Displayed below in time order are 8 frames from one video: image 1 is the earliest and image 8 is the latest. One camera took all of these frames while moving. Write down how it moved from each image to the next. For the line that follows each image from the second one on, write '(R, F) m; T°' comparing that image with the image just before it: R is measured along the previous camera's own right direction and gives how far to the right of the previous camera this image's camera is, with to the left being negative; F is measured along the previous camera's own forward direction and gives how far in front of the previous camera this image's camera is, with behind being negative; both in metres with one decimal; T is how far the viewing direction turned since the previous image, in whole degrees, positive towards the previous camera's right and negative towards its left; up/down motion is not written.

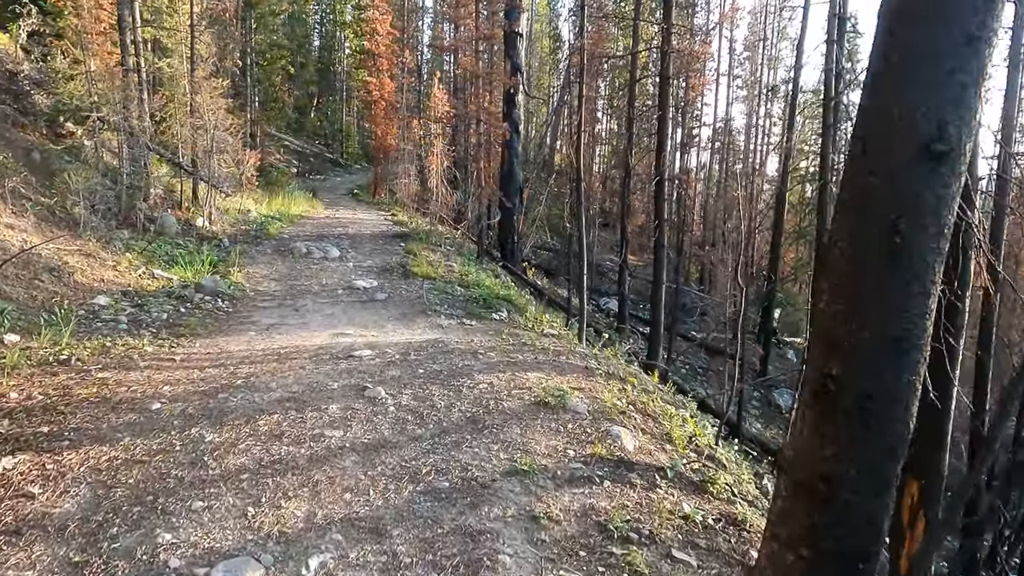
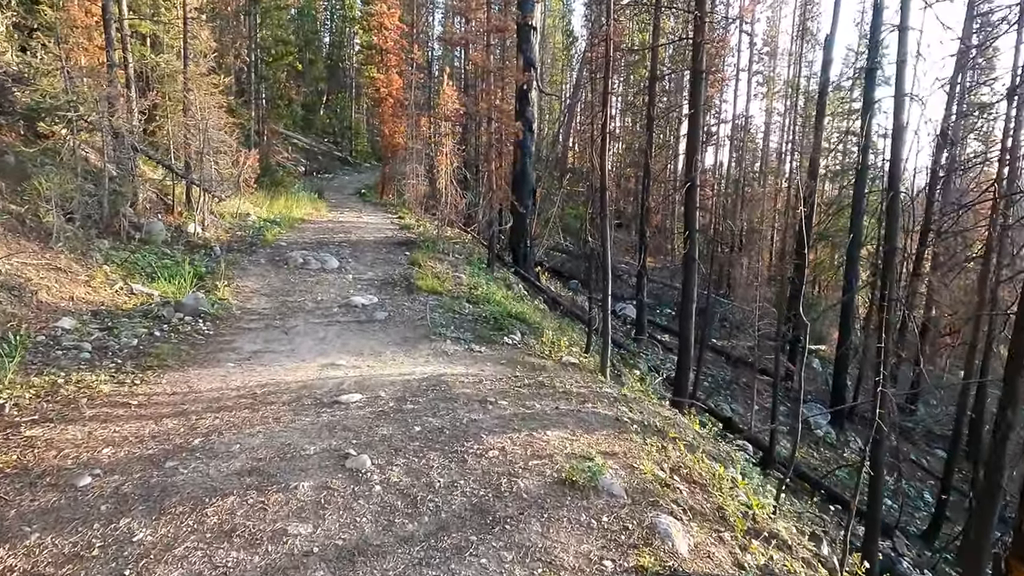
(0.0, +0.9) m; -1°
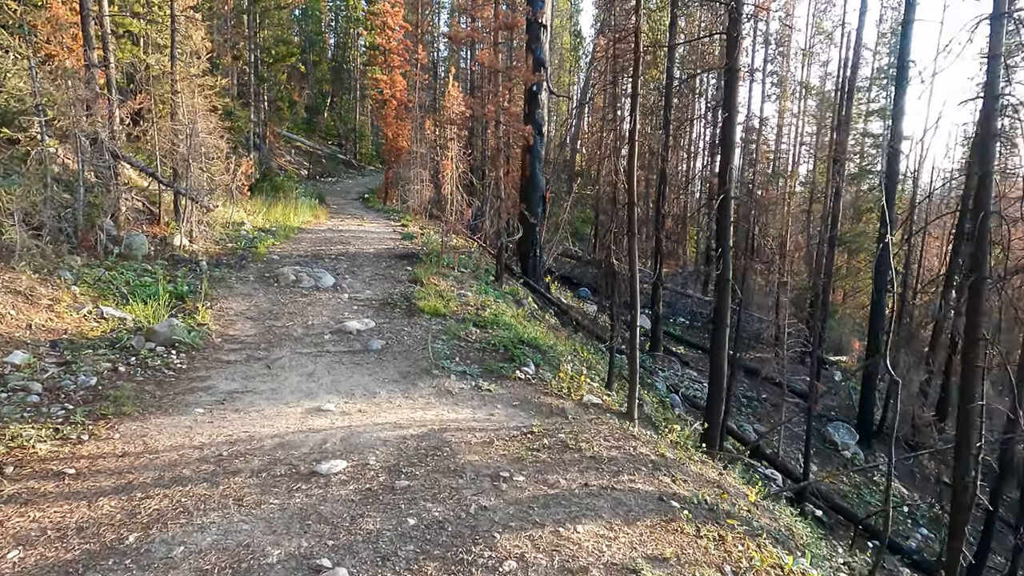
(-0.1, +0.9) m; -1°
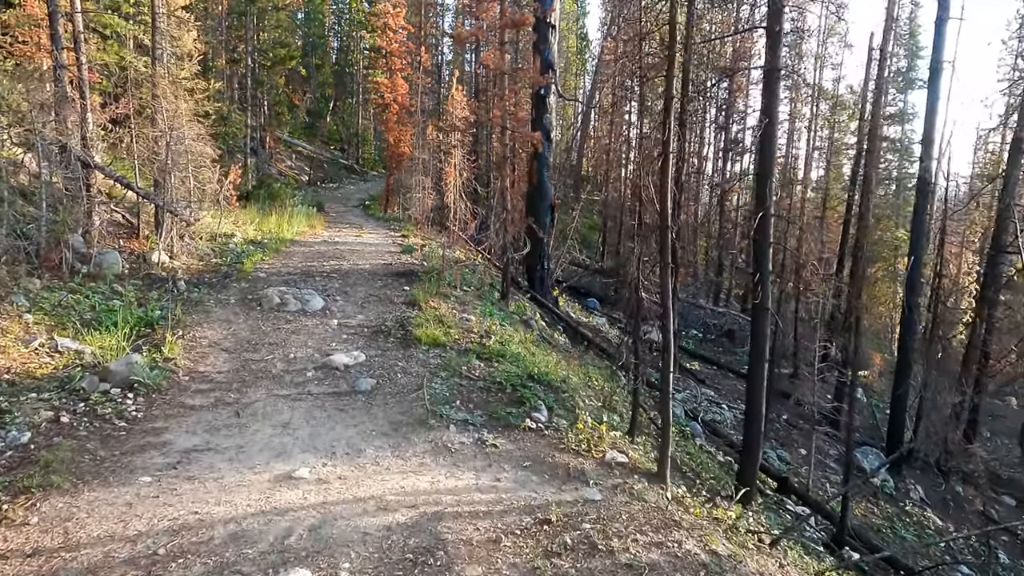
(0.0, +0.9) m; 0°
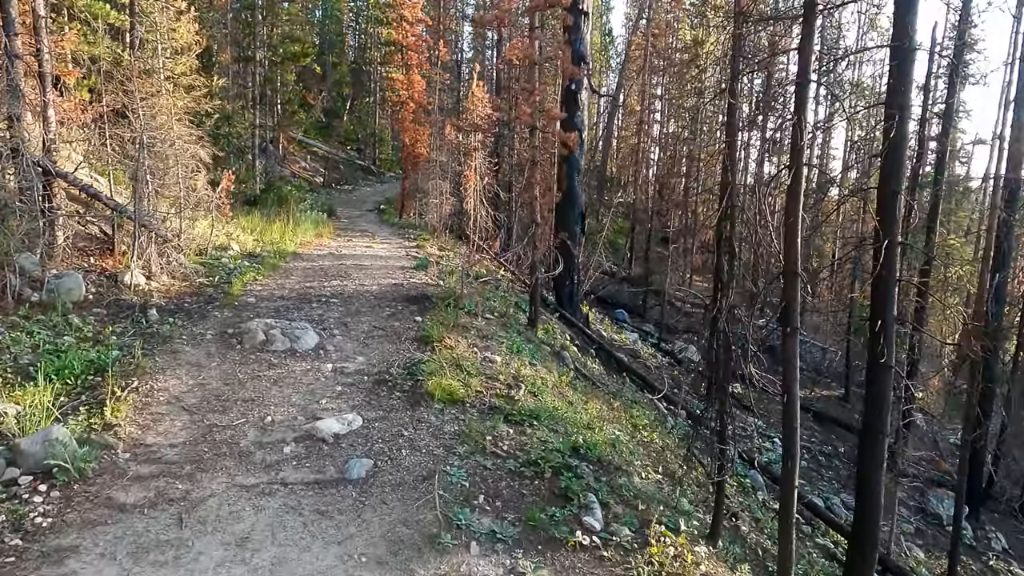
(-0.2, +1.6) m; -2°
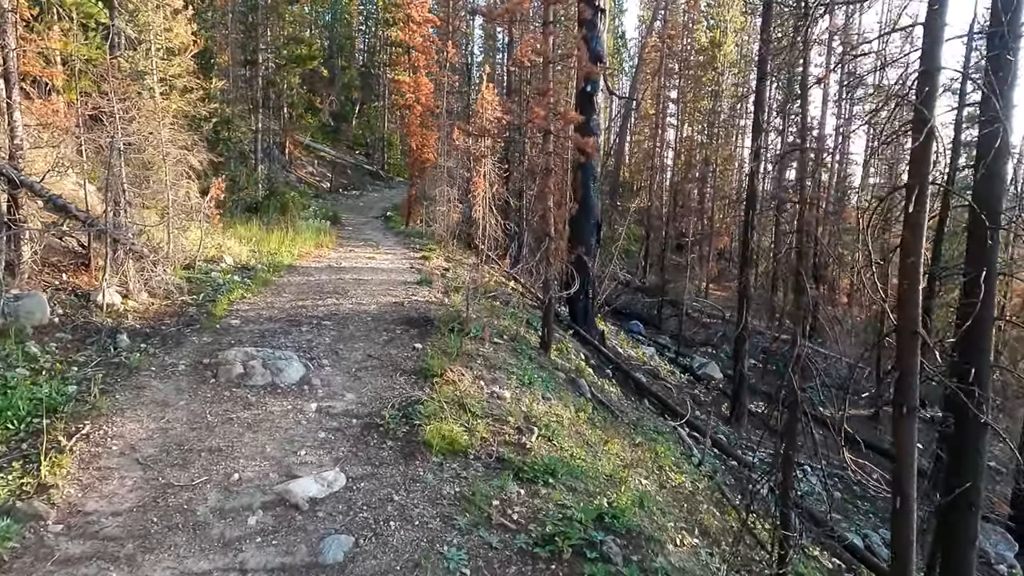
(0.0, +0.9) m; -1°
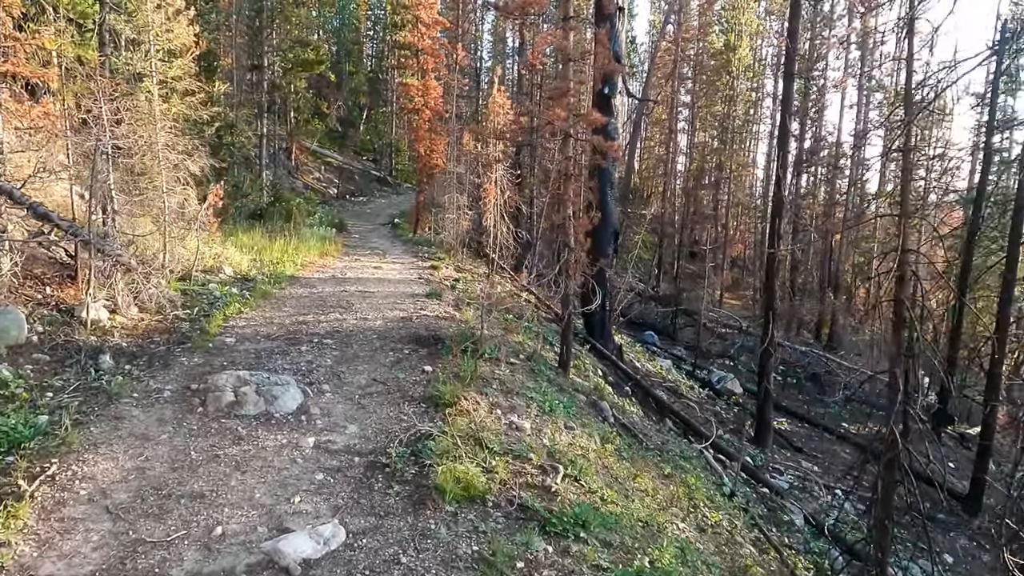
(-0.1, +0.6) m; -1°
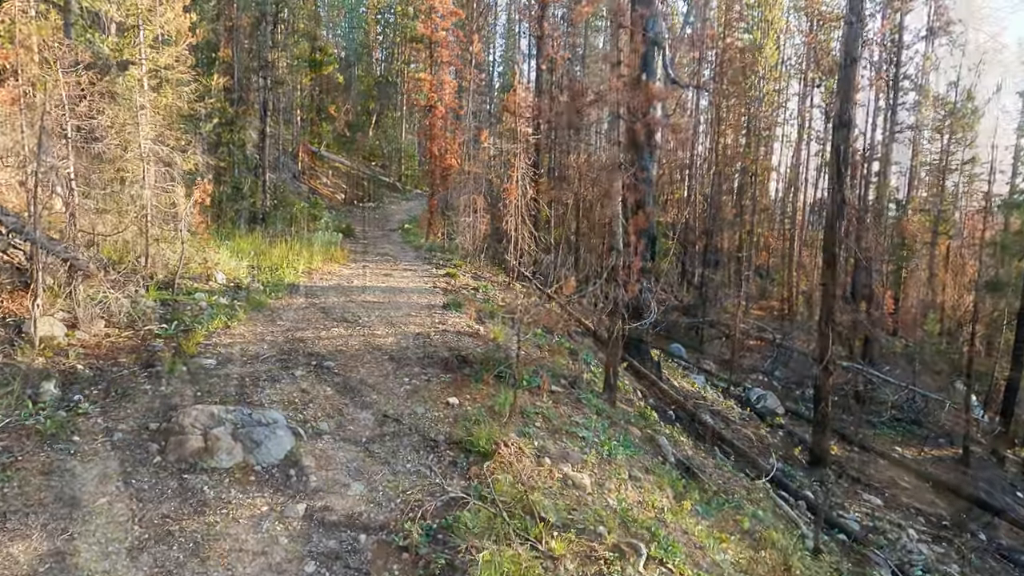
(-0.3, +1.3) m; -1°
